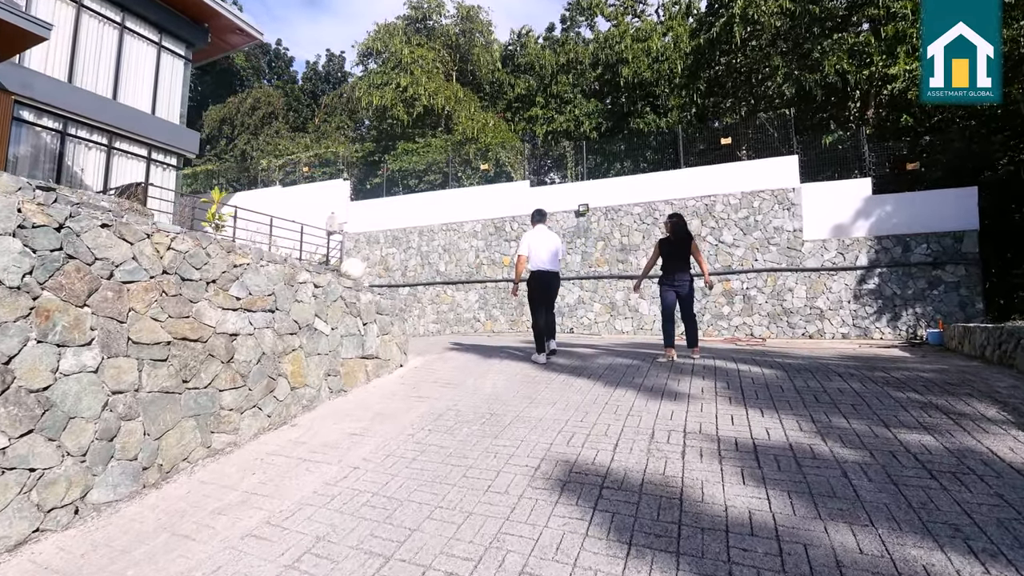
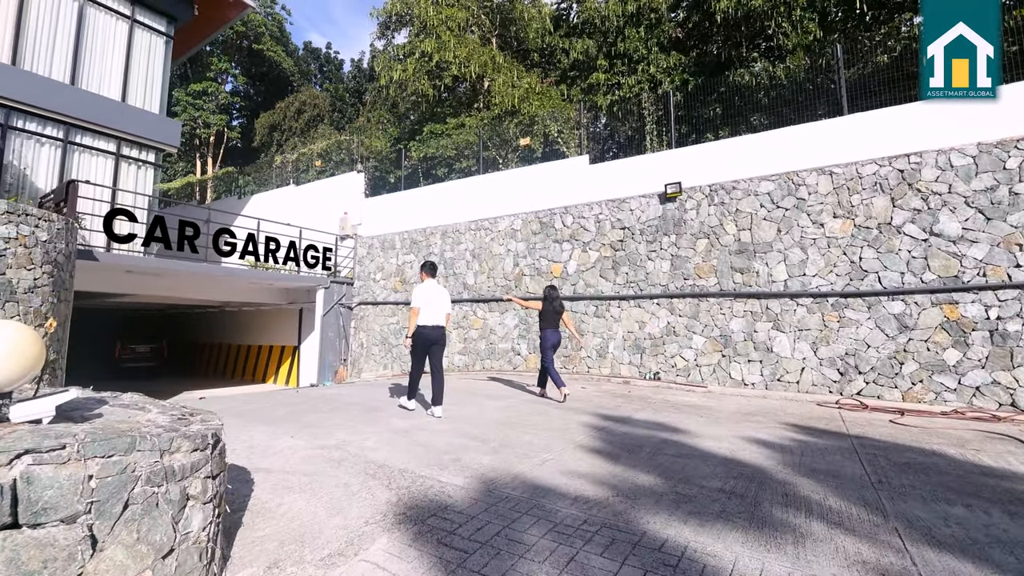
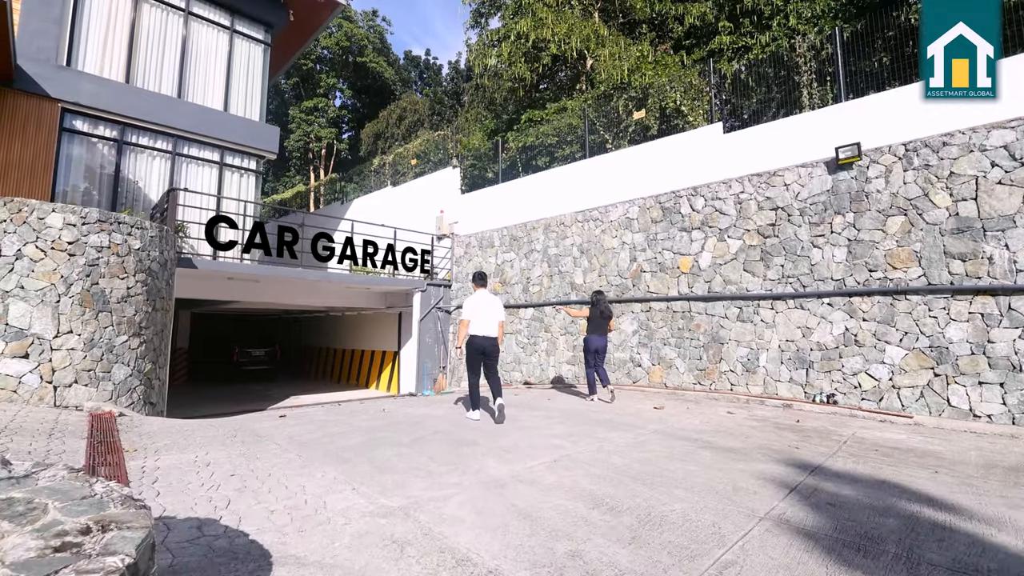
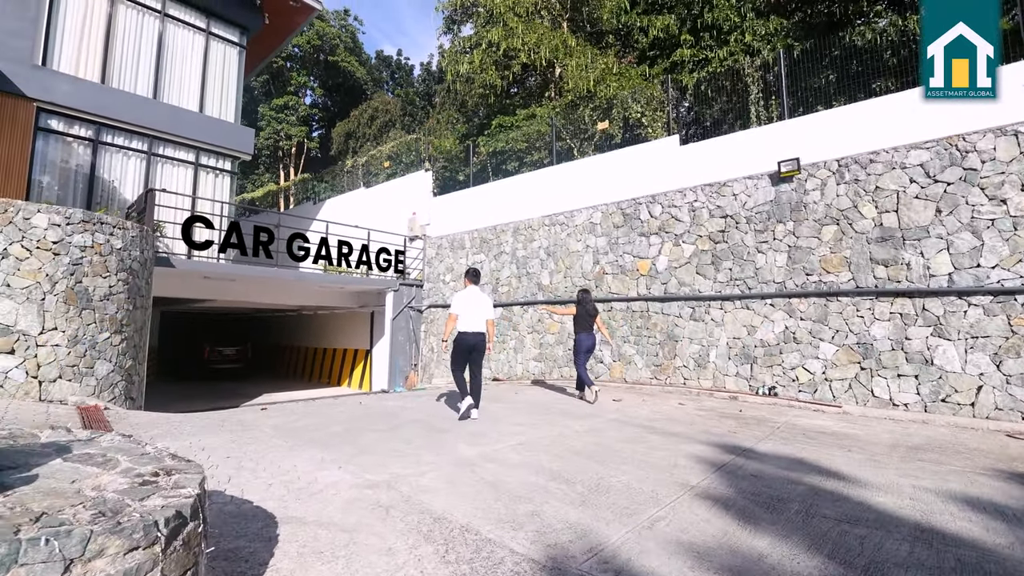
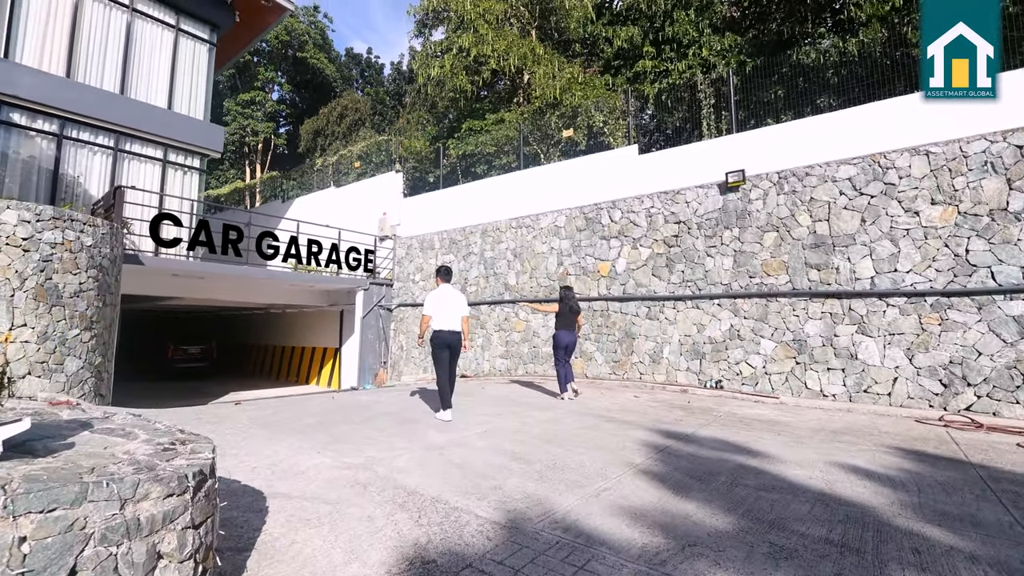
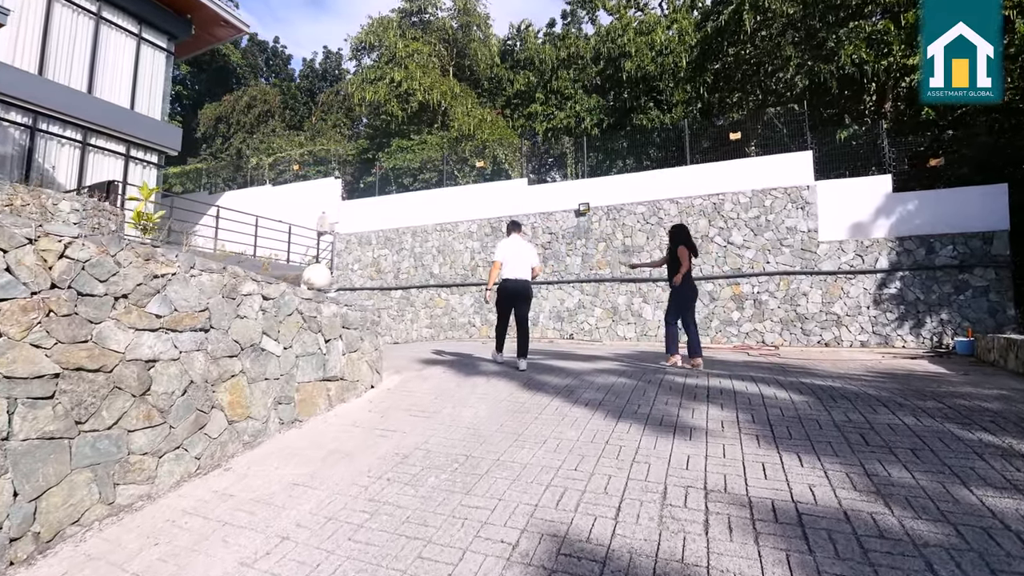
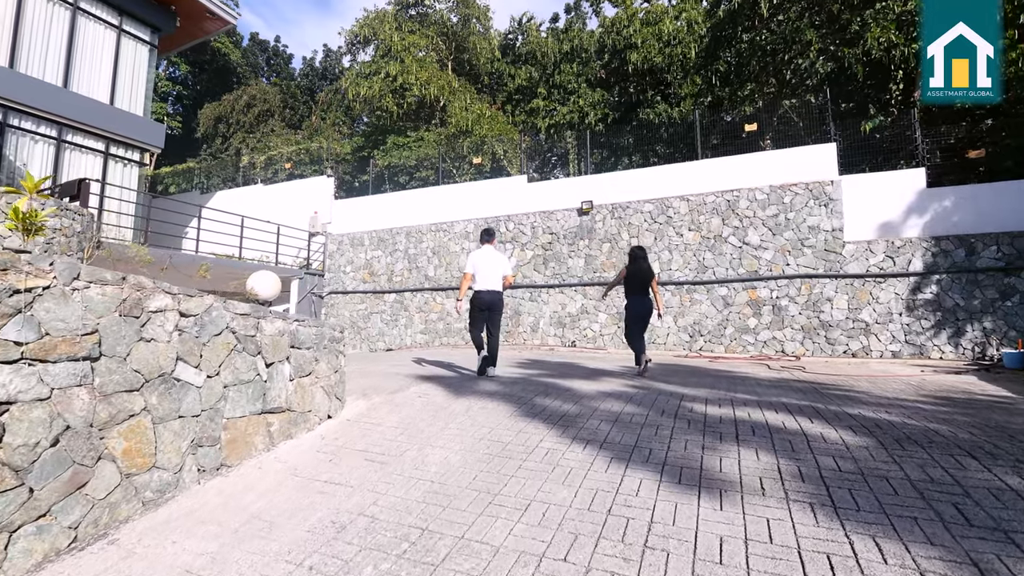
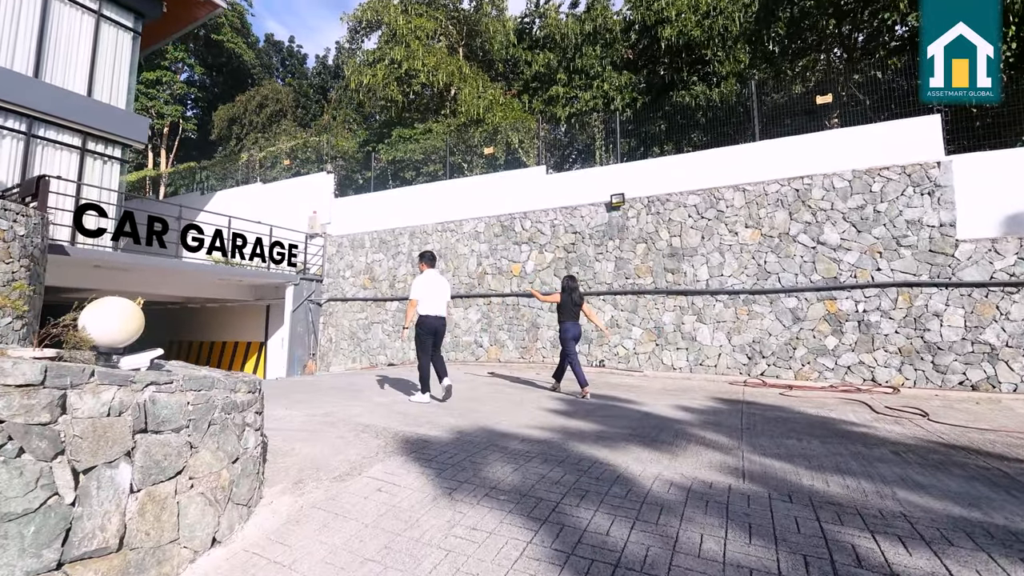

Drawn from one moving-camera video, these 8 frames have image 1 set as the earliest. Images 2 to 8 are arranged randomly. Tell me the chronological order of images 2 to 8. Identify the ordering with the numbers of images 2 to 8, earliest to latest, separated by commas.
6, 7, 8, 2, 5, 4, 3
